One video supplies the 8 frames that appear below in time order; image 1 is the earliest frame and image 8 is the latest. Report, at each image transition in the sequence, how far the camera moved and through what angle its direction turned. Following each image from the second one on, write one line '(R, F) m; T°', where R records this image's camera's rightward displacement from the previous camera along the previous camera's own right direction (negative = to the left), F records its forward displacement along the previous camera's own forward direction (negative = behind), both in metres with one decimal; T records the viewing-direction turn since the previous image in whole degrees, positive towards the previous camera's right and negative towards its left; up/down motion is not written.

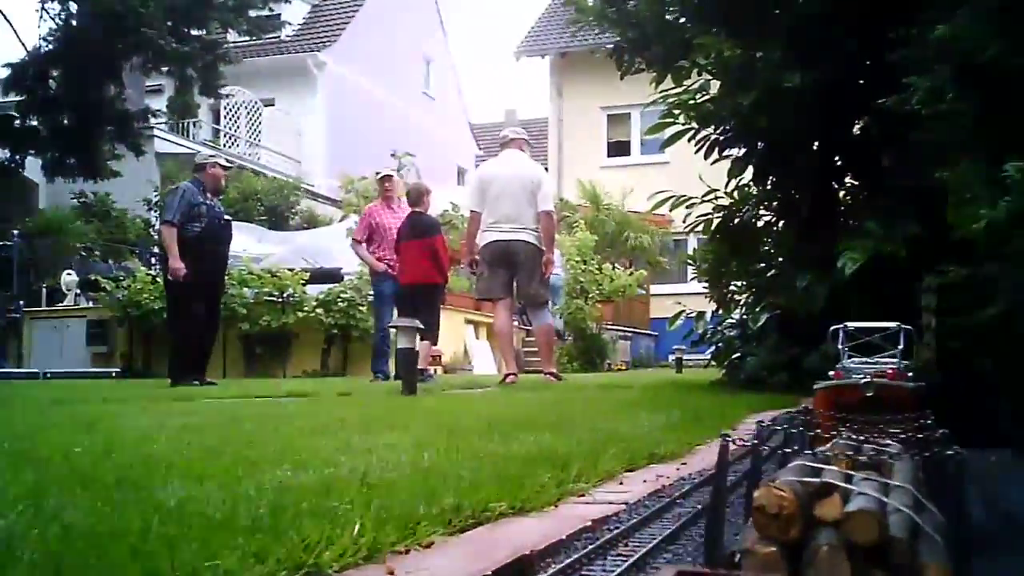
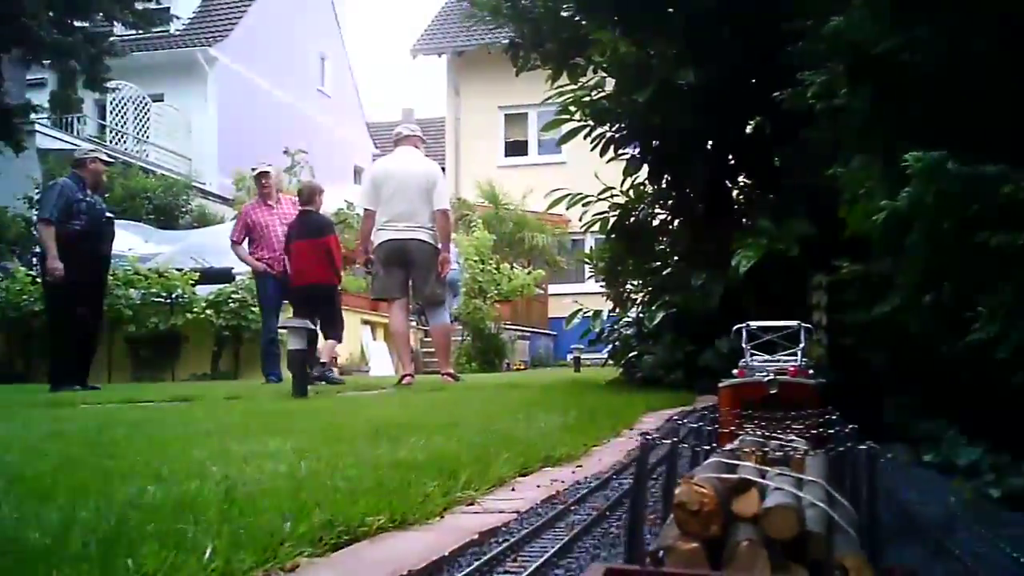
(0.0, +0.2) m; +5°
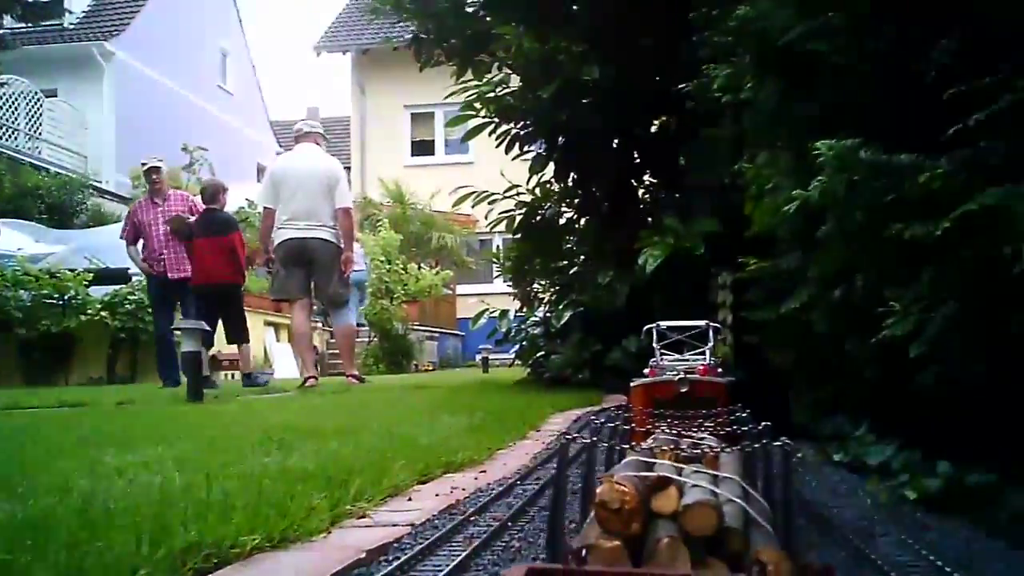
(0.0, +0.2) m; +5°
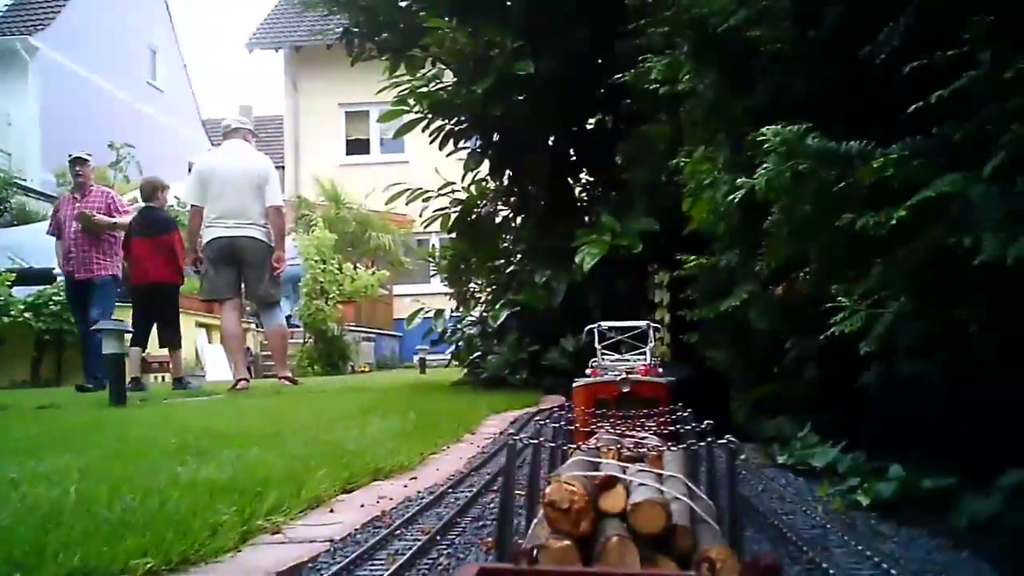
(0.0, +0.2) m; +3°
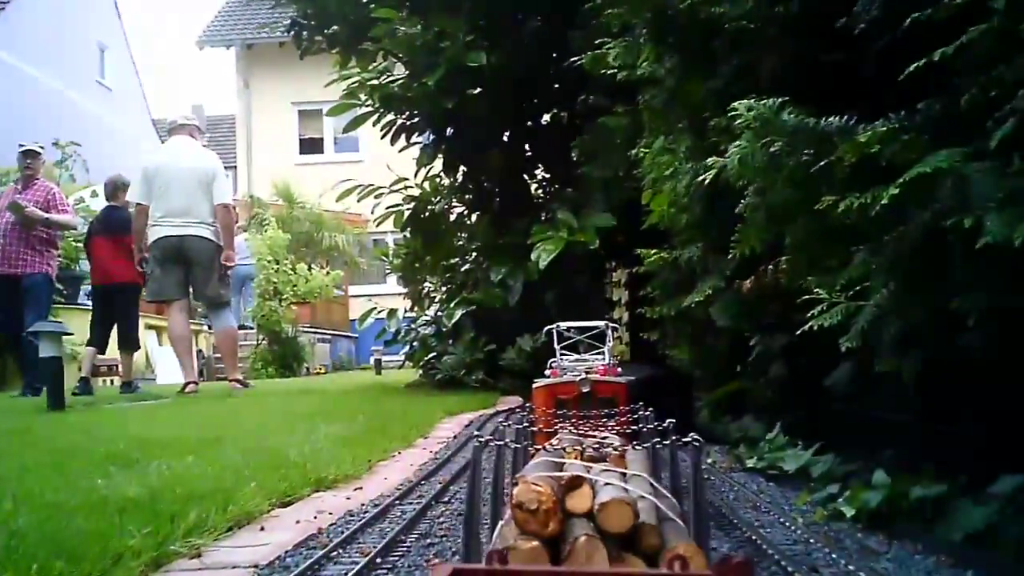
(0.0, +0.2) m; +2°
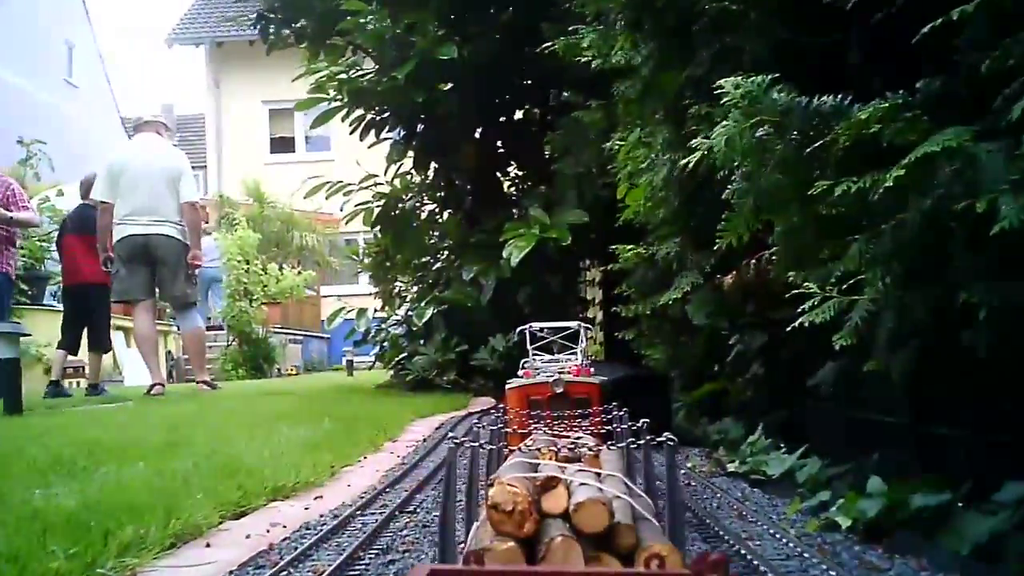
(0.0, +0.2) m; +1°
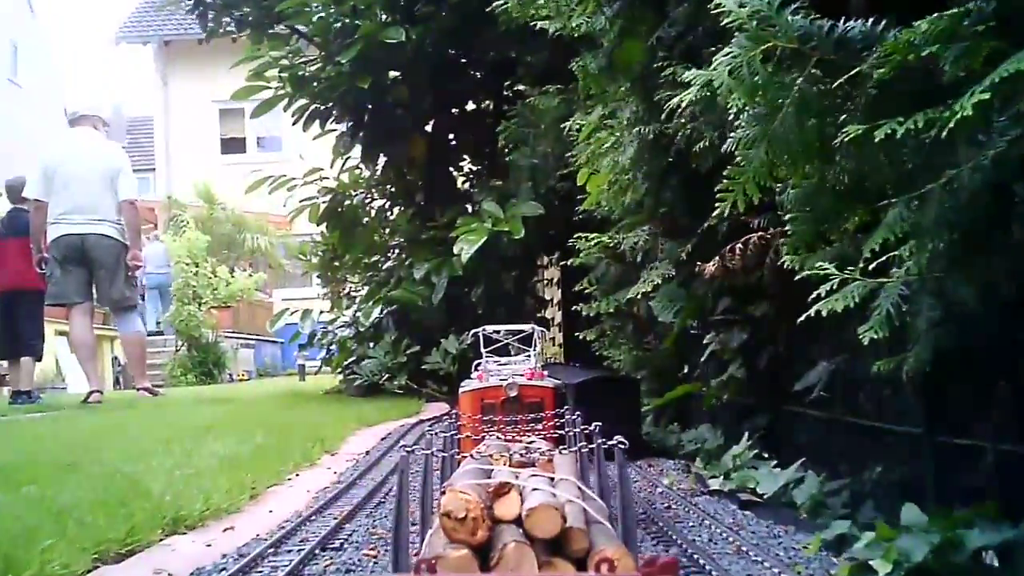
(0.0, +0.5) m; +2°
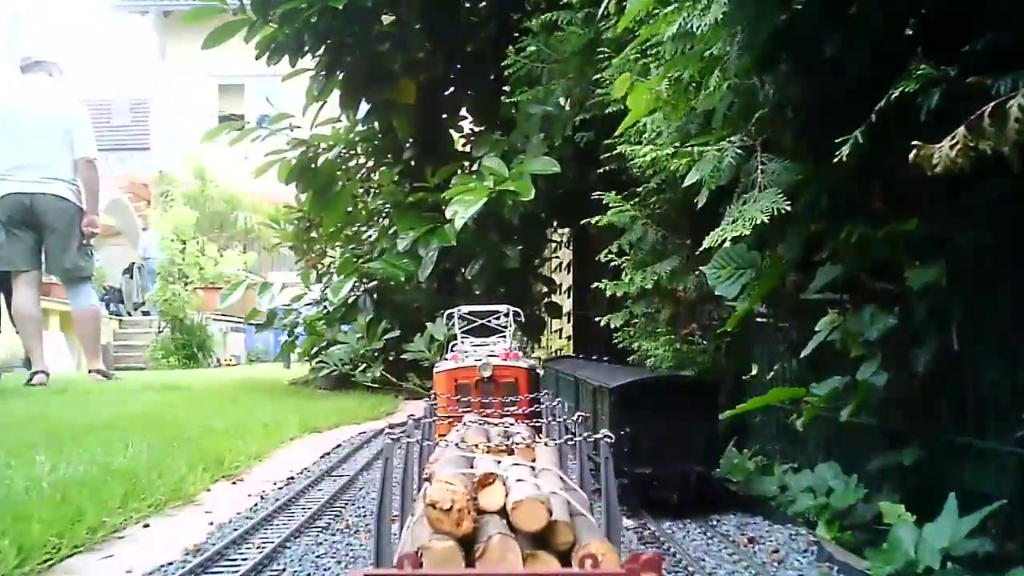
(0.0, +1.5) m; 0°
